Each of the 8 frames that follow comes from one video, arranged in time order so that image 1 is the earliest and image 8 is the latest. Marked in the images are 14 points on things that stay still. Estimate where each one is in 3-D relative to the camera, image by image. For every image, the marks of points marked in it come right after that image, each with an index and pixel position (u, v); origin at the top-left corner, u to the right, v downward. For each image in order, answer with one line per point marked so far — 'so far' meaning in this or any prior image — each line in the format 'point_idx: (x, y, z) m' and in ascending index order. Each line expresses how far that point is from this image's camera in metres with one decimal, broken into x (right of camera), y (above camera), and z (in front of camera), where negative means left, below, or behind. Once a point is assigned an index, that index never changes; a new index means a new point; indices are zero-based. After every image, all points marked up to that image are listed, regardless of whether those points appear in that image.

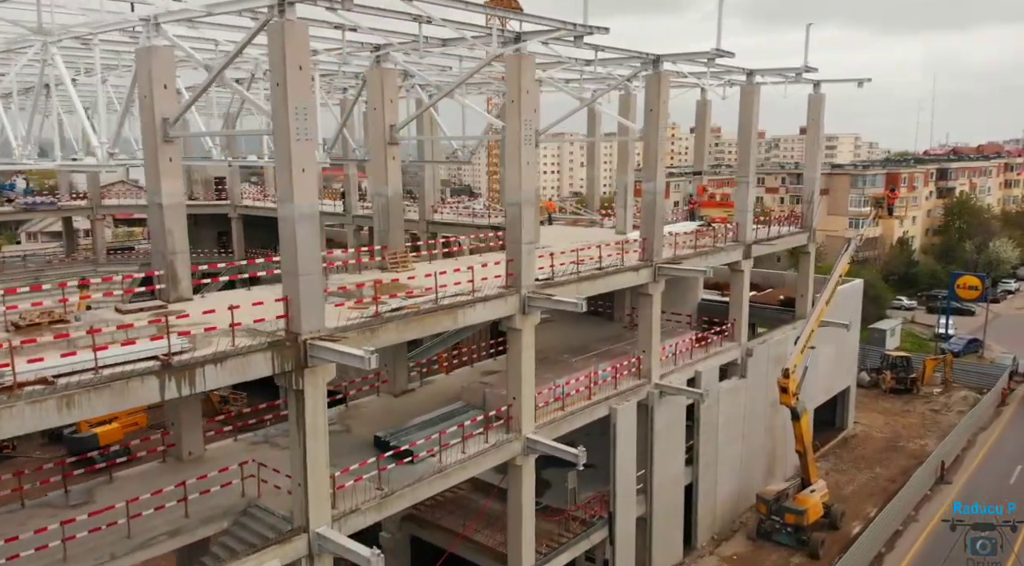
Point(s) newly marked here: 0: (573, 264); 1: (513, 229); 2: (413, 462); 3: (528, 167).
0: (+1.4, +0.5, +19.1) m
1: (0.0, +1.1, +16.1) m
2: (-1.8, -3.3, +15.2) m
3: (+0.4, +2.3, +16.0) m
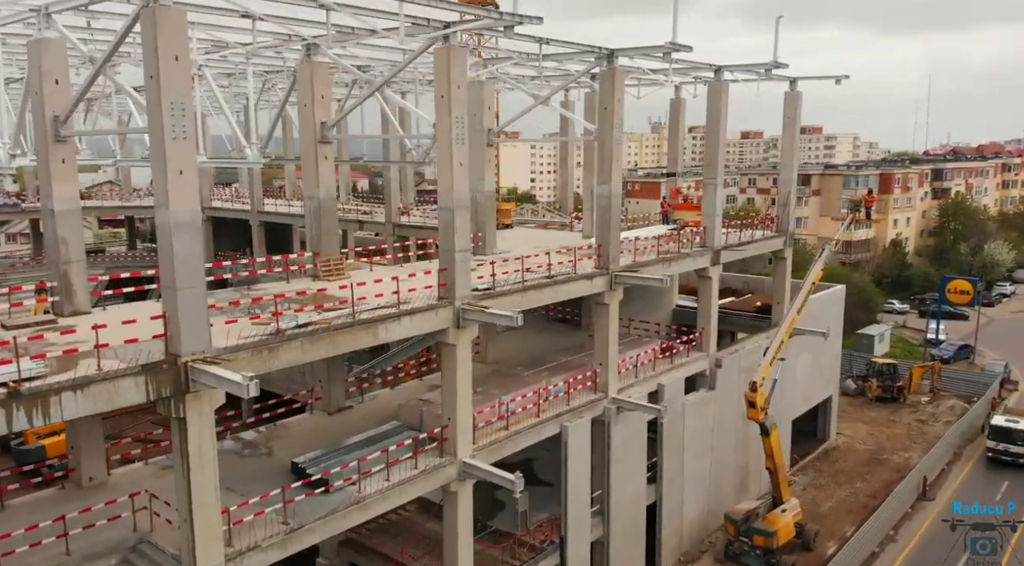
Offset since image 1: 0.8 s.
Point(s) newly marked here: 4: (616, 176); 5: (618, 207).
0: (+0.2, +0.3, +17.8) m
1: (-1.2, +0.9, +14.8) m
2: (-3.1, -3.5, +13.9) m
3: (-0.9, +2.1, +14.7) m
4: (+2.5, +2.4, +18.8) m
5: (+2.5, +1.8, +19.0) m
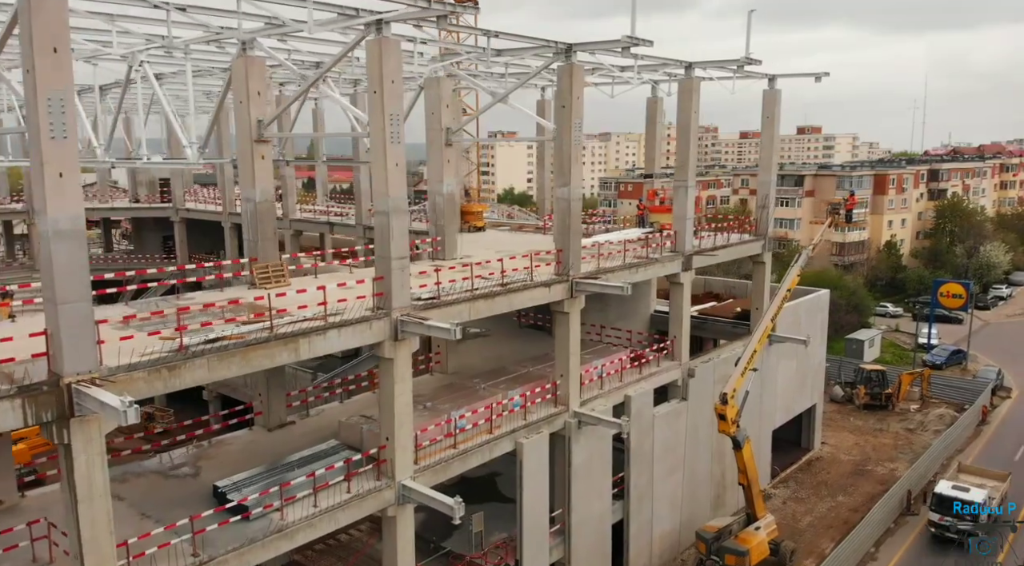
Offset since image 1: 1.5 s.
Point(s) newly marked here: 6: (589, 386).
0: (-0.8, +0.1, +16.8) m
1: (-2.2, +0.7, +13.8) m
2: (-4.1, -3.6, +12.9) m
3: (-1.9, +1.9, +13.7) m
4: (+1.5, +2.3, +17.8) m
5: (+1.5, +1.6, +18.0) m
6: (+1.8, -2.5, +19.8) m
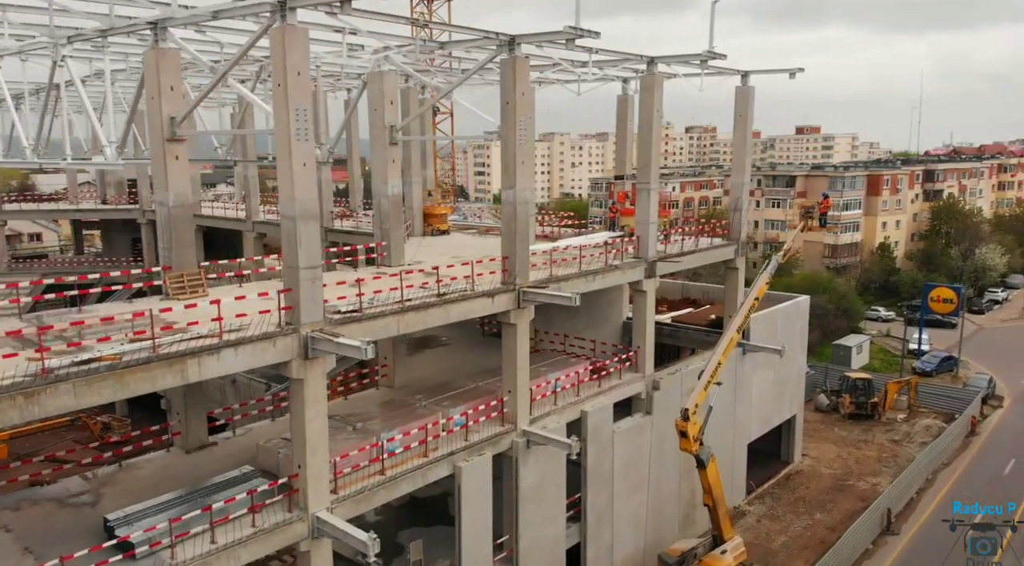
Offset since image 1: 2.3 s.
0: (-2.0, -0.1, +15.6) m
1: (-3.4, +0.5, +12.6) m
2: (-5.3, -3.8, +11.7) m
3: (-3.1, +1.7, +12.5) m
4: (+0.3, +2.1, +16.6) m
5: (+0.3, +1.4, +16.8) m
6: (+0.7, -2.7, +18.5) m
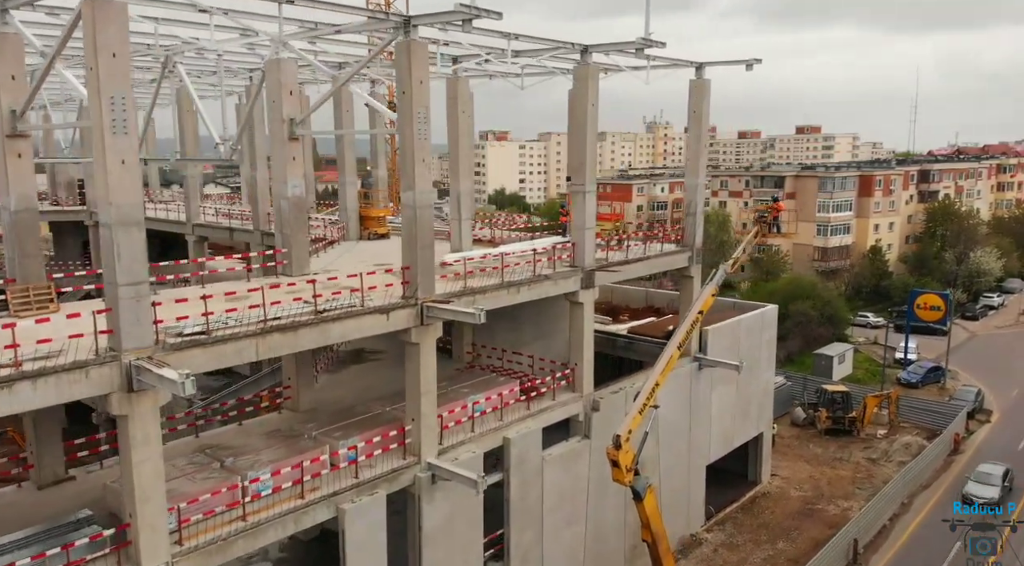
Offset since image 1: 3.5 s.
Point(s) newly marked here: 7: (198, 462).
0: (-3.8, -0.4, +13.7) m
1: (-5.2, +0.3, +10.7) m
2: (-7.1, -4.1, +9.8) m
3: (-4.9, +1.5, +10.6) m
4: (-1.5, +1.8, +14.7) m
5: (-1.5, +1.1, +14.9) m
6: (-1.1, -2.9, +16.6) m
7: (-5.2, -3.0, +13.9) m
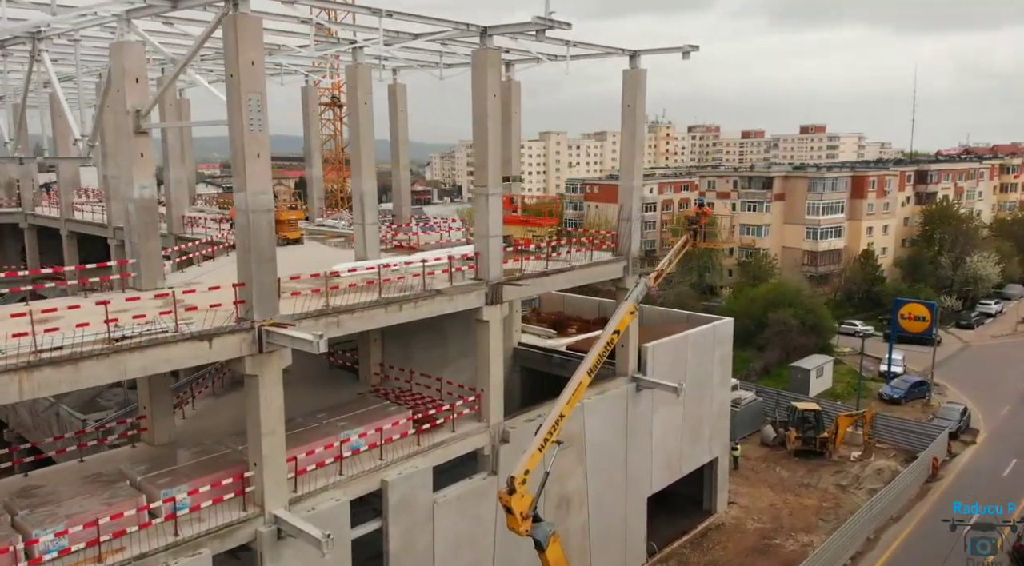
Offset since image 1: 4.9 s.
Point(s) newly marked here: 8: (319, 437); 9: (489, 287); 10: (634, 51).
0: (-6.0, -0.6, +11.5) m
1: (-7.5, 0.0, +8.5) m
2: (-9.4, -4.4, +7.7) m
3: (-7.1, +1.2, +8.4) m
4: (-3.7, +1.5, +12.4) m
5: (-3.7, +0.8, +12.6) m
6: (-3.3, -3.2, +14.4) m
7: (-7.4, -3.3, +11.7) m
8: (-3.4, -2.7, +14.7) m
9: (-0.5, -0.1, +16.4) m
10: (+2.9, +5.5, +19.6) m
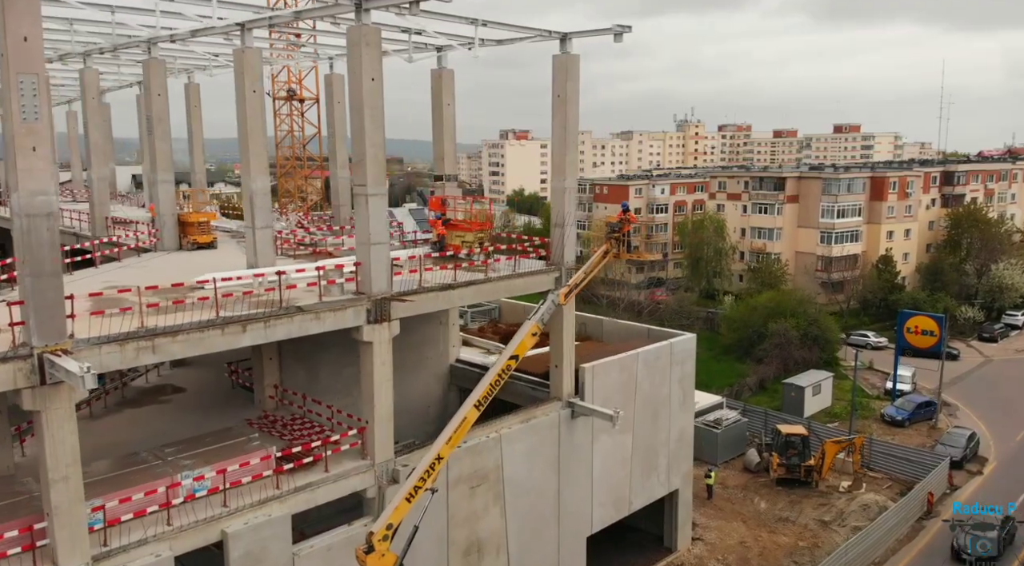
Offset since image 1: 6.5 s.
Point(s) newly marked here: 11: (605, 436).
0: (-8.2, -0.9, +9.6) m
1: (-9.7, -0.2, +6.7) m
2: (-11.7, -4.5, +5.9) m
3: (-9.4, +1.0, +6.5) m
4: (-5.8, +1.3, +10.4) m
5: (-5.8, +0.6, +10.6) m
6: (-5.4, -3.4, +12.3) m
7: (-9.6, -3.5, +9.9) m
8: (-5.5, -3.0, +12.6) m
9: (-2.5, -0.3, +14.3) m
10: (+1.1, +5.2, +17.3) m
11: (+2.2, -3.6, +19.3) m
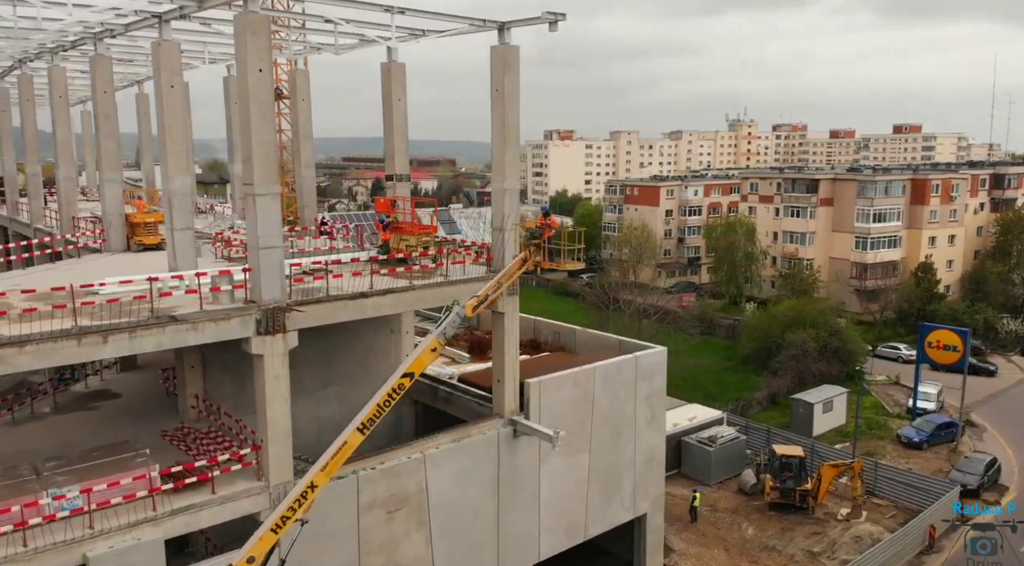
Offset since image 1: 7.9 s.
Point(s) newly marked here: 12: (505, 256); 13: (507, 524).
0: (-10.0, -0.9, +9.0) m
1: (-11.7, -0.2, +6.2) m
2: (-13.8, -4.5, +5.5) m
3: (-11.4, +1.0, +6.0) m
4: (-7.5, +1.2, +9.6) m
5: (-7.5, +0.5, +9.8) m
6: (-7.0, -3.5, +11.5) m
7: (-11.4, -3.5, +9.4) m
8: (-7.1, -3.1, +11.9) m
9: (-4.0, -0.5, +13.3) m
10: (-0.1, +5.0, +16.0) m
11: (+1.0, -3.8, +18.0) m
12: (-0.1, +0.6, +16.6) m
13: (0.0, -5.0, +17.4) m
